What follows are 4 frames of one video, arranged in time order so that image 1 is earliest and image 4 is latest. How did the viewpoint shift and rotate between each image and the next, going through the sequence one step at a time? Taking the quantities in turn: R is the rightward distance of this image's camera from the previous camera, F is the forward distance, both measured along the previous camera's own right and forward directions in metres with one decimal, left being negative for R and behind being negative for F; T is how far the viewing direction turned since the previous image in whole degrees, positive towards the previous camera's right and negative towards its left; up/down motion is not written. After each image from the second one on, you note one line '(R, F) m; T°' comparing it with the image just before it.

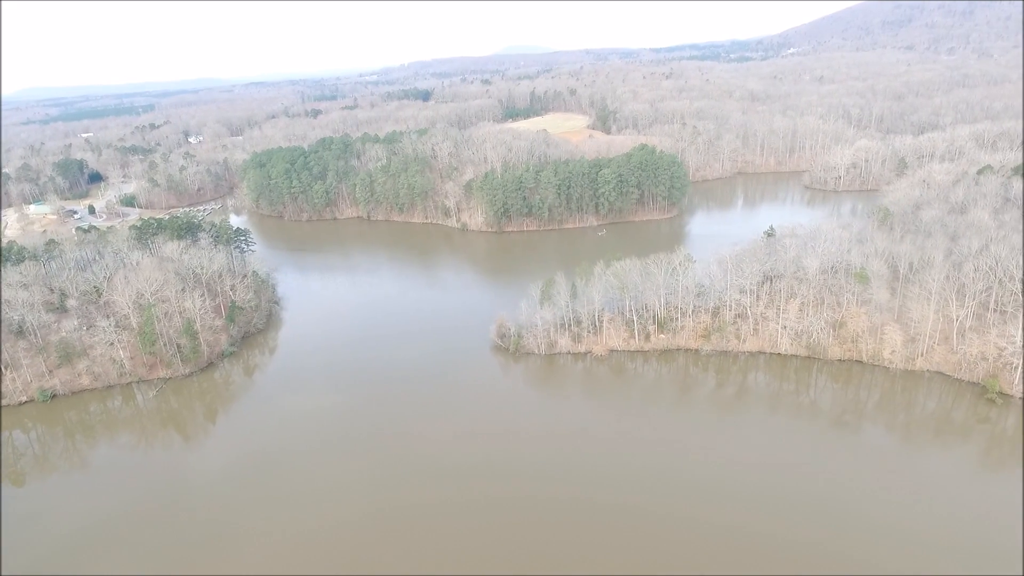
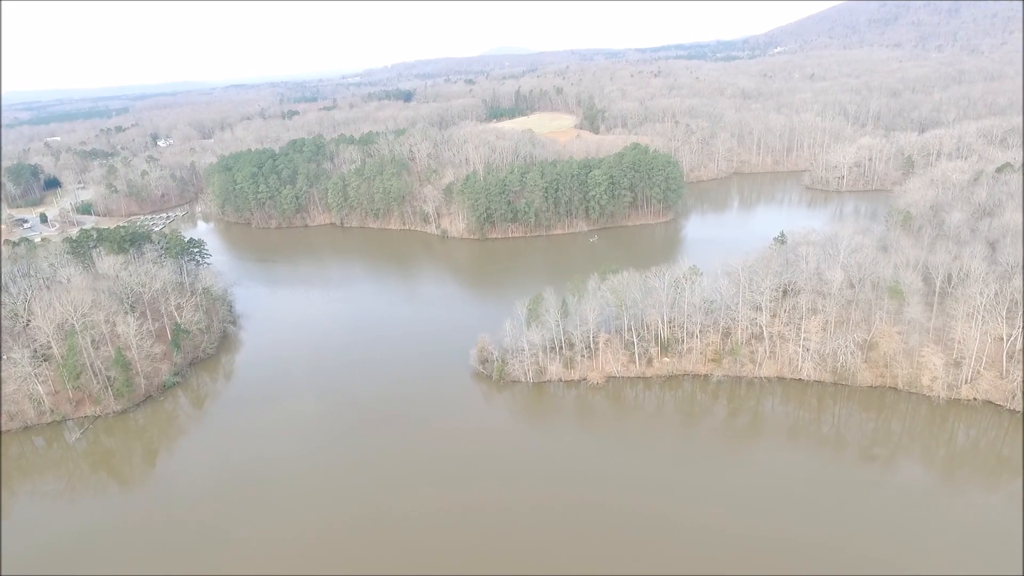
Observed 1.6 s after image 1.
(+0.2, +3.3) m; +1°
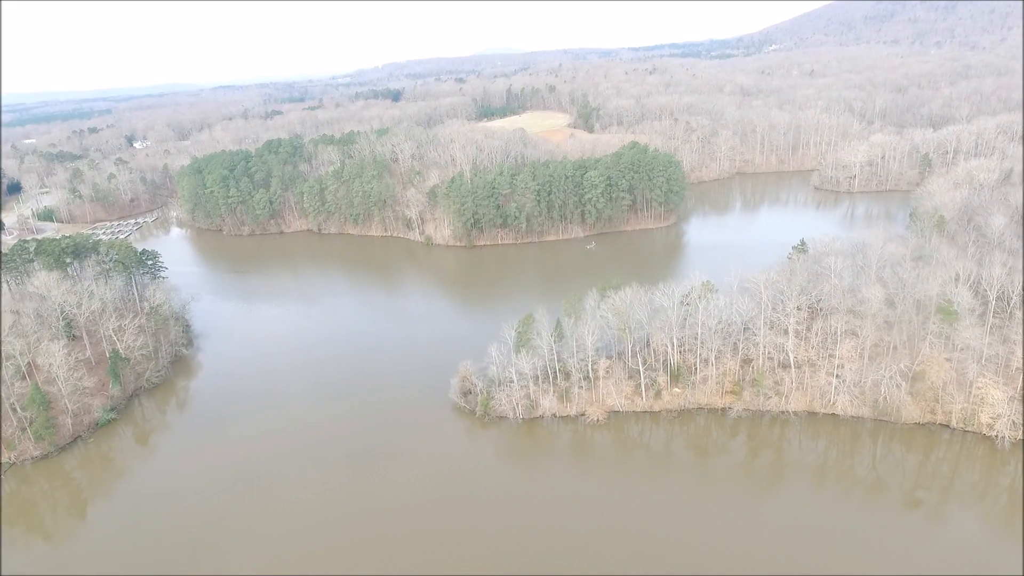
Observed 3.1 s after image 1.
(+0.3, +3.2) m; +1°
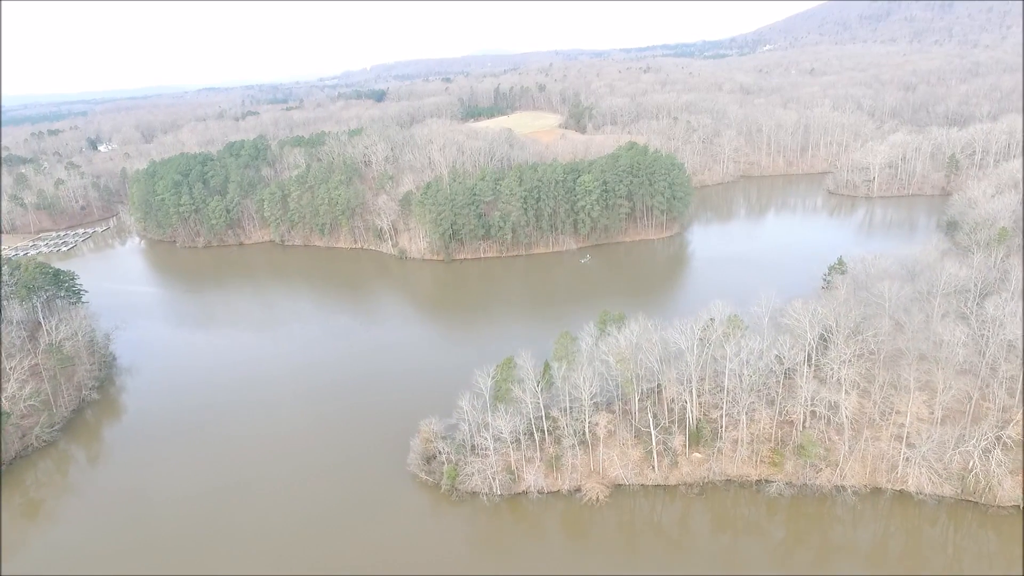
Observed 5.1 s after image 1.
(+0.5, +4.4) m; +1°
